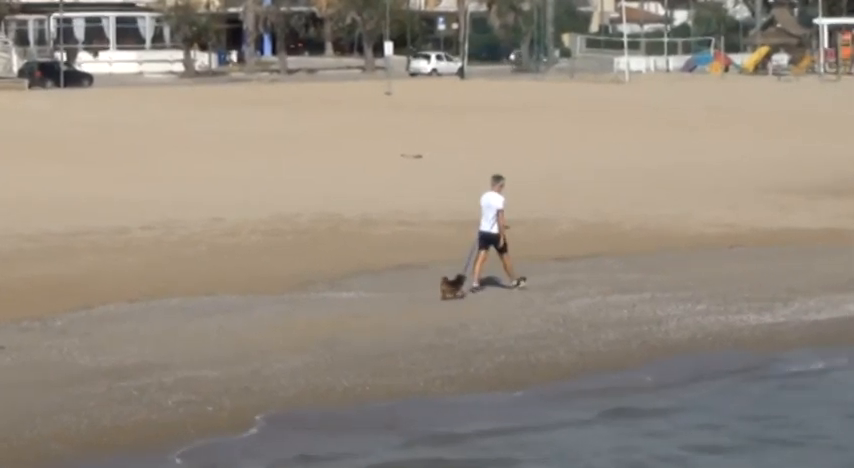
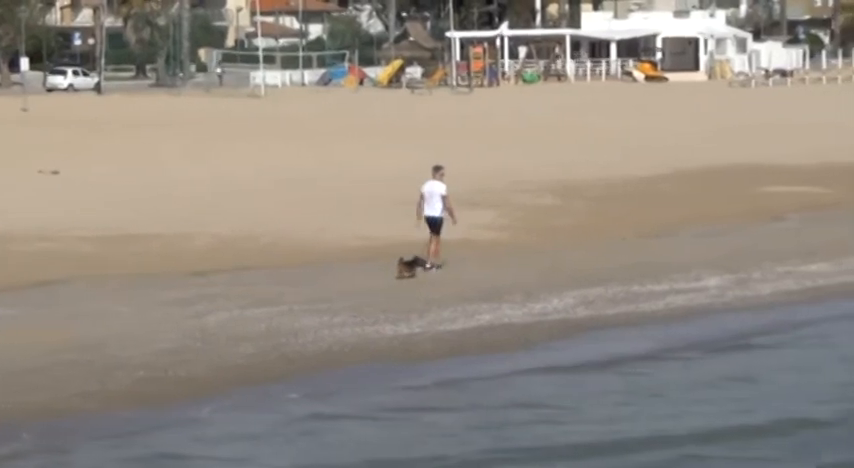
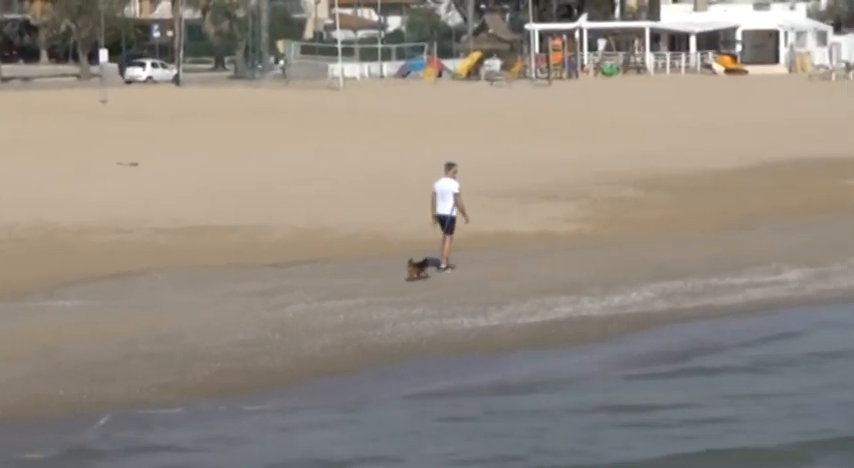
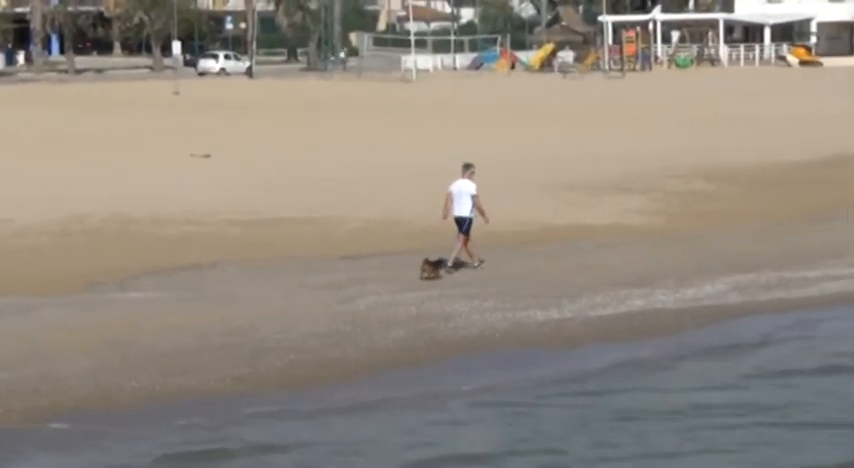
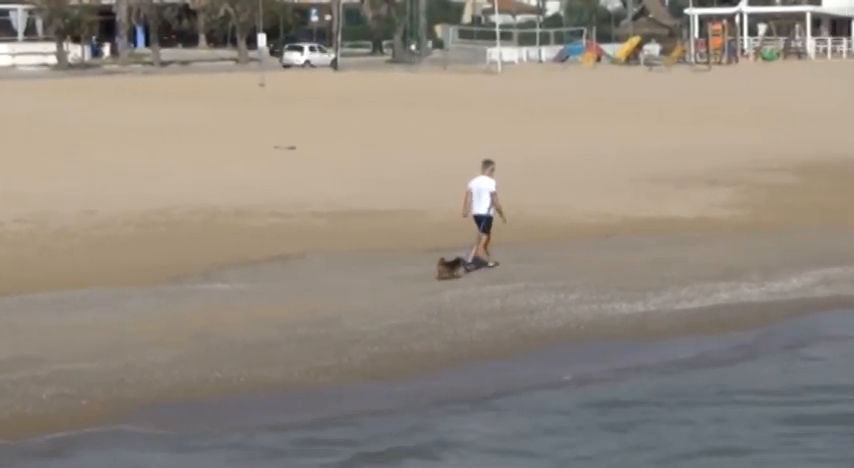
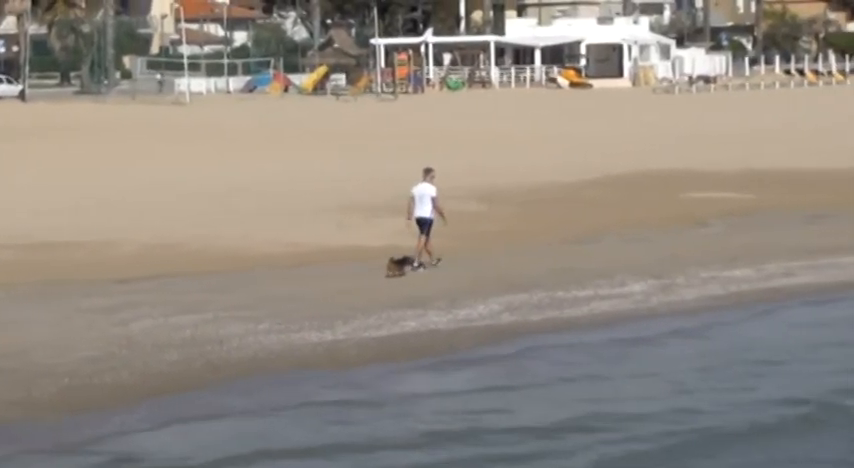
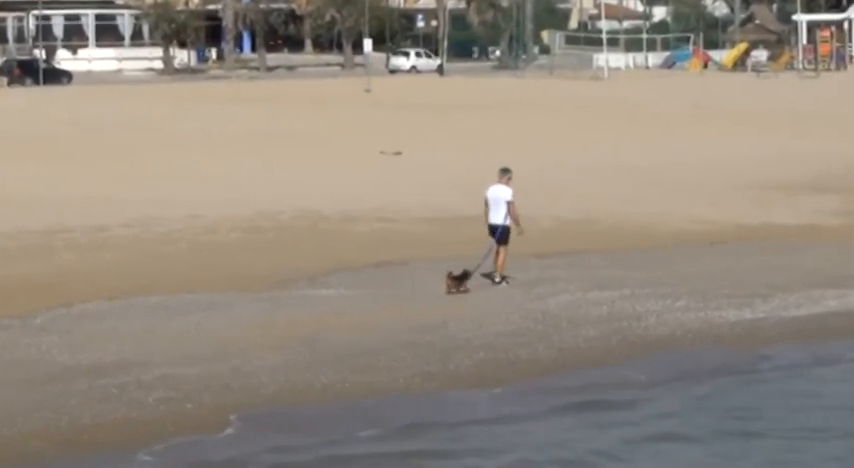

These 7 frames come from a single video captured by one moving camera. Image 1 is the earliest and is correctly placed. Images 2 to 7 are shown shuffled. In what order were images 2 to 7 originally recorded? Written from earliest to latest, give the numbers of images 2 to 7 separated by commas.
7, 5, 4, 3, 2, 6
